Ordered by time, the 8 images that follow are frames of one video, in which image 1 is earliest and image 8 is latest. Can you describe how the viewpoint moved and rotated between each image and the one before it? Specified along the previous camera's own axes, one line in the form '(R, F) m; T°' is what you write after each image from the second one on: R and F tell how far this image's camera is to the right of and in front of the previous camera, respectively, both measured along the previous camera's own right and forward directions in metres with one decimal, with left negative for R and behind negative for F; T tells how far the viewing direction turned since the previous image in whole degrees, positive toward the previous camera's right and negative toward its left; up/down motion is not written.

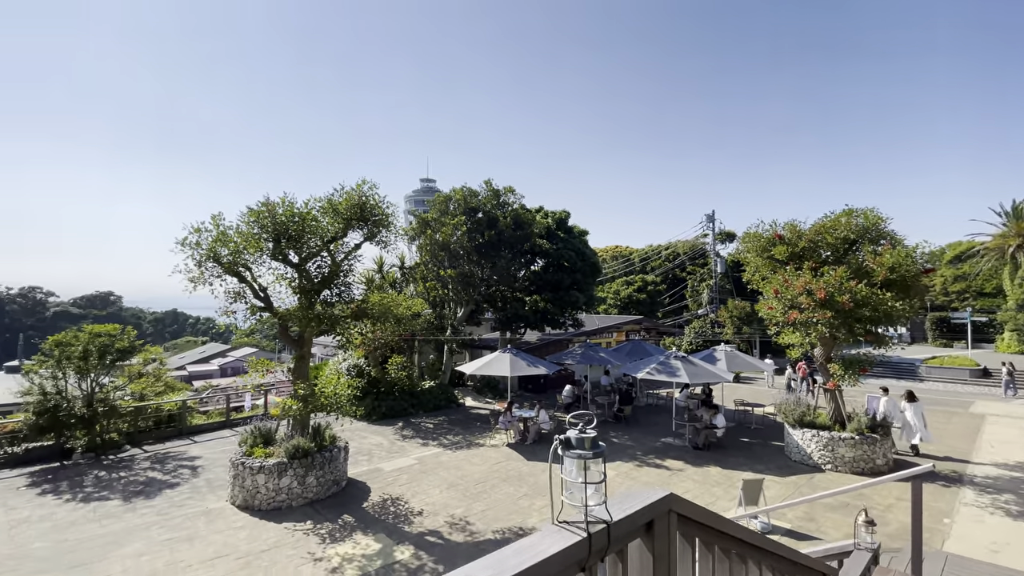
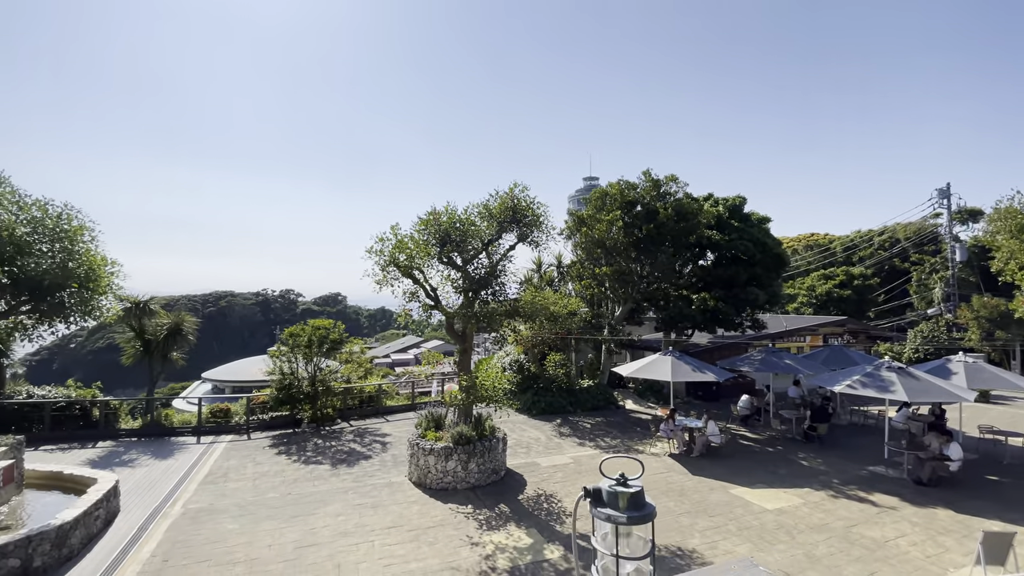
(+0.3, +0.3) m; -20°
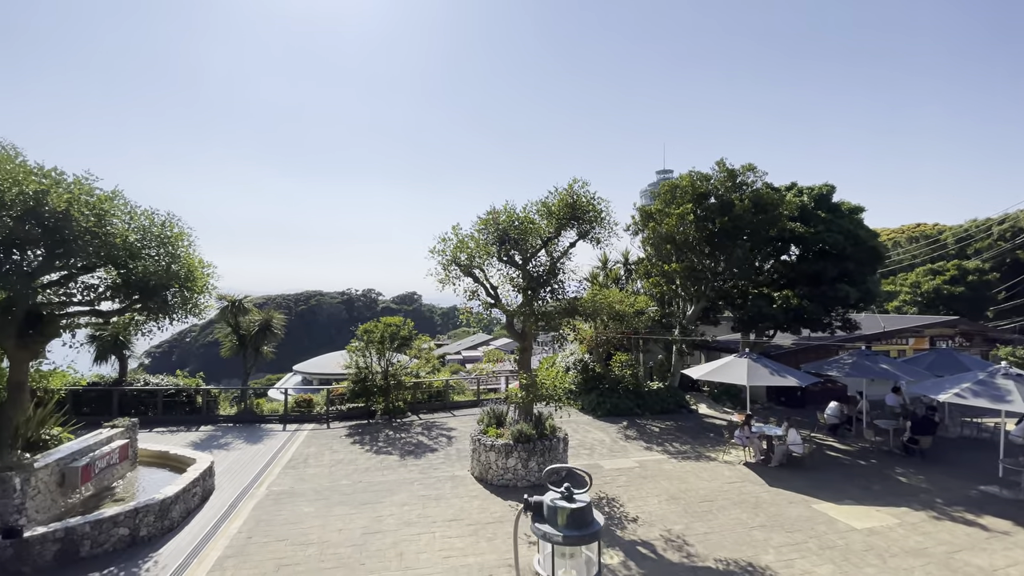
(+0.2, +0.1) m; -9°
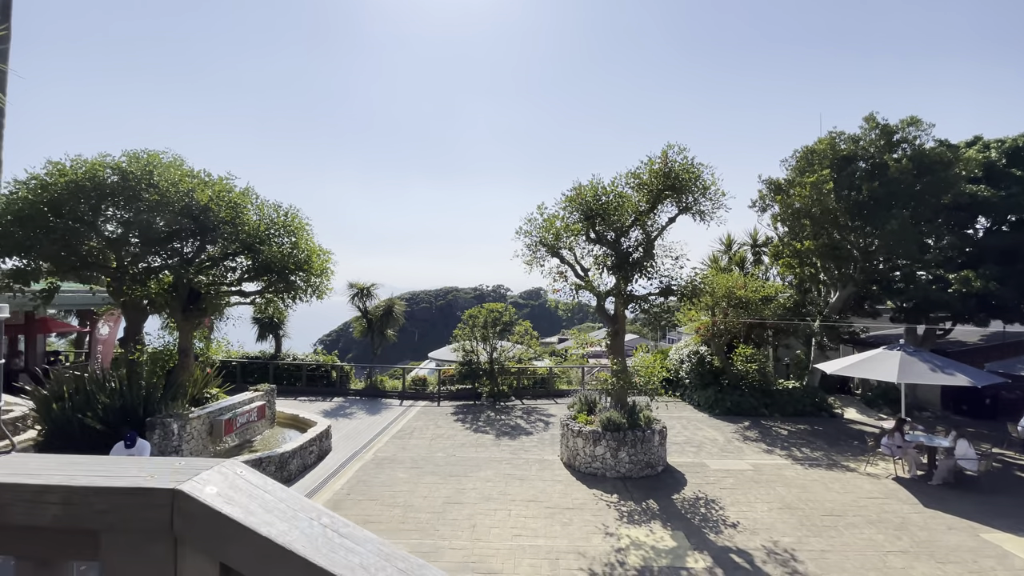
(+0.8, +0.3) m; -16°
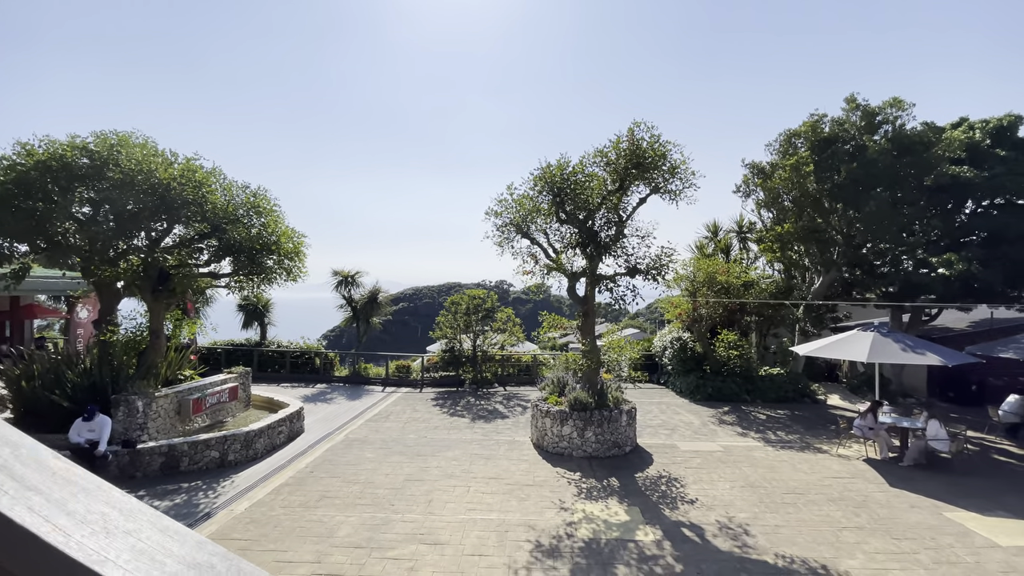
(+0.7, 0.0) m; -1°
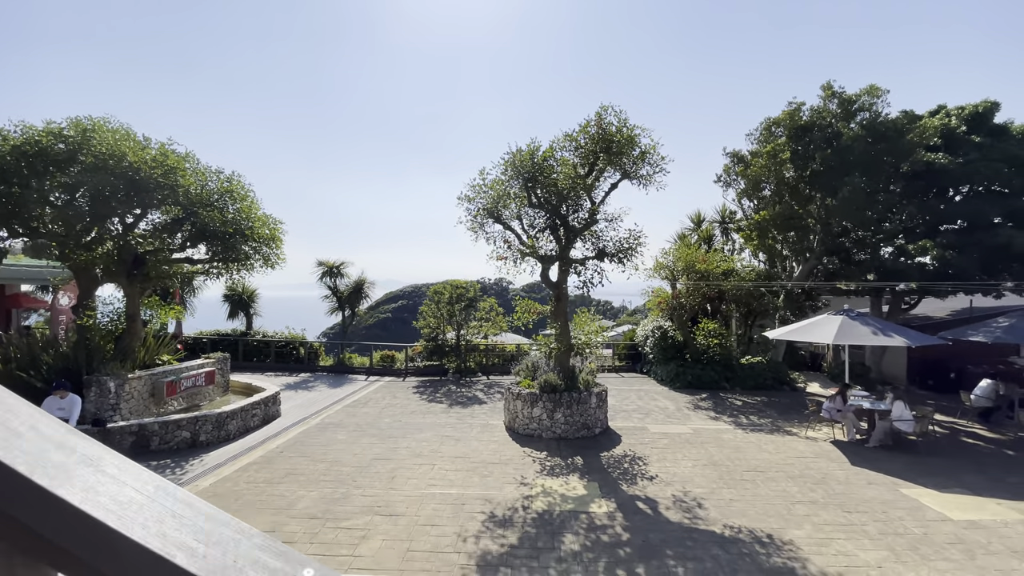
(+0.5, -0.1) m; 0°
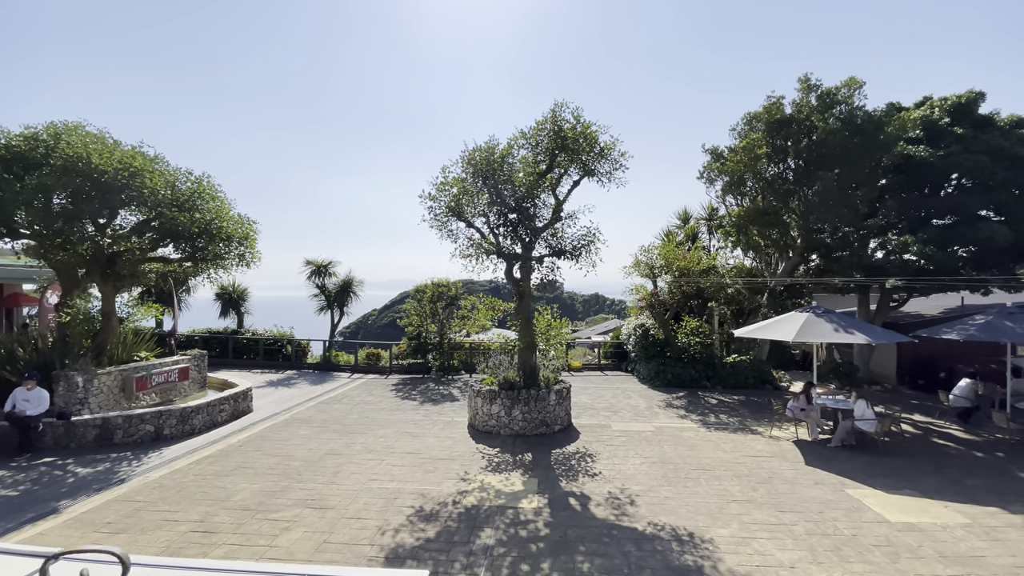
(+1.0, 0.0) m; -2°
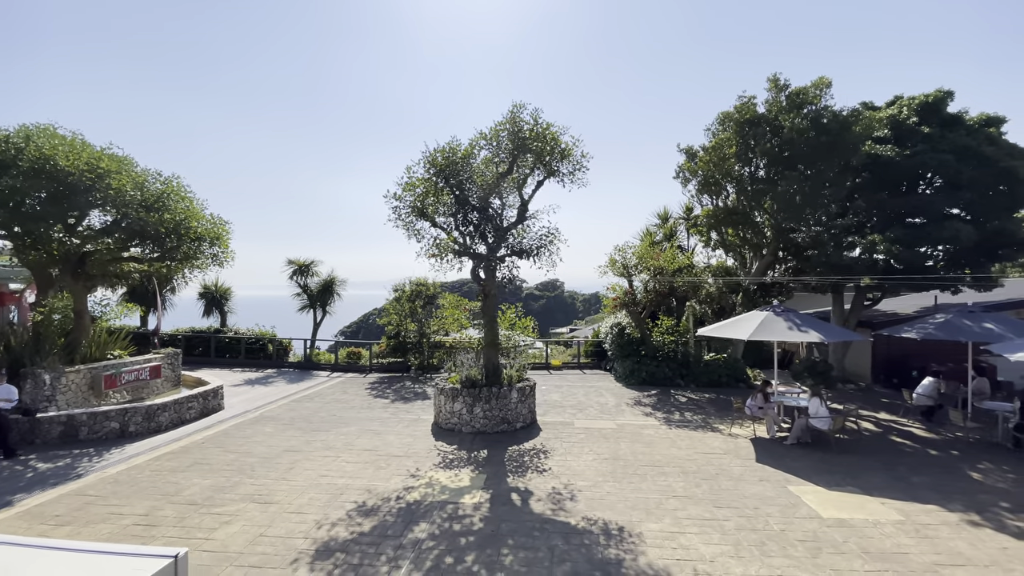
(+0.7, -0.1) m; 0°
